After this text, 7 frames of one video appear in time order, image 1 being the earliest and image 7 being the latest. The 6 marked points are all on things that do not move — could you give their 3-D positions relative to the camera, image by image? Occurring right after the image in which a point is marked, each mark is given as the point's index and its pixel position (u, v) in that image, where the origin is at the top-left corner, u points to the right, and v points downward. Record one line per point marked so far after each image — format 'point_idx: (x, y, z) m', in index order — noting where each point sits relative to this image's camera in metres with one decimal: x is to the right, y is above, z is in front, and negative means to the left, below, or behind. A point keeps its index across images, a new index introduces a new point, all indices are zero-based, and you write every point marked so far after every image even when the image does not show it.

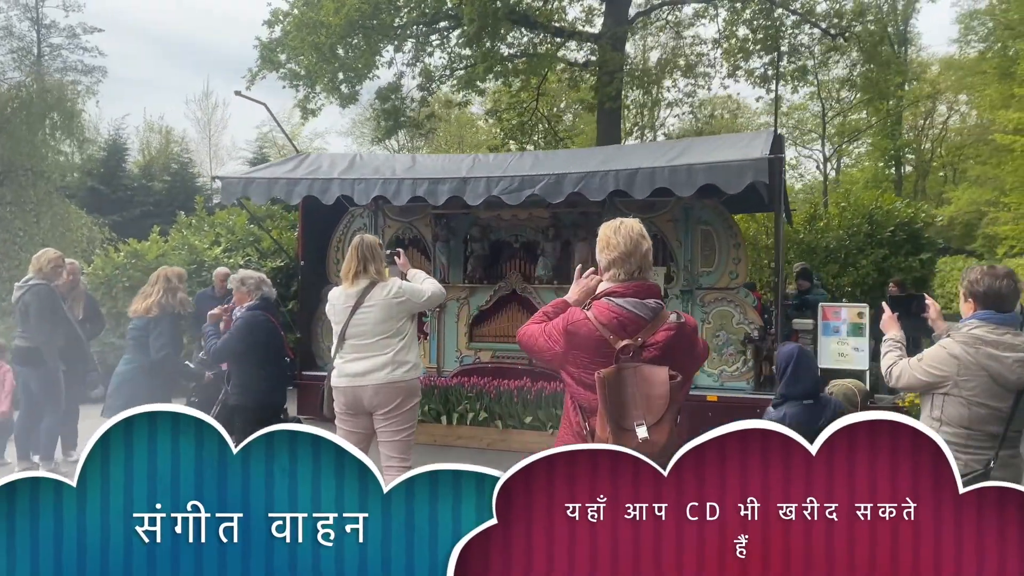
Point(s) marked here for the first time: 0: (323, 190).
0: (-1.5, +0.8, +6.8) m
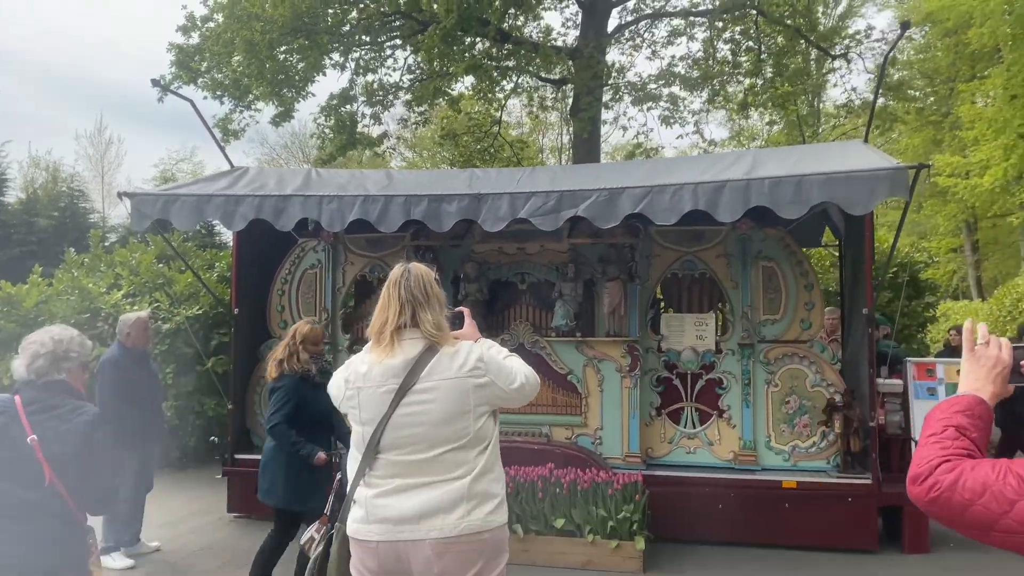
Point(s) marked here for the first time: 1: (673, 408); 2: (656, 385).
0: (-1.4, +0.5, +5.0) m
1: (+1.1, -0.8, +5.7) m
2: (+1.0, -0.7, +5.7) m
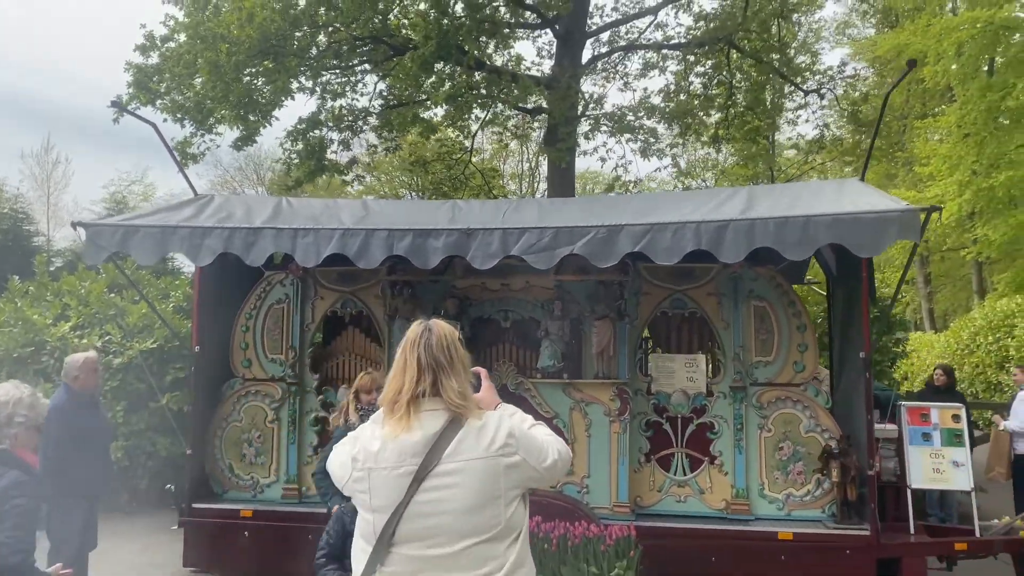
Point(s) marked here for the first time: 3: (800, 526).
0: (-1.5, +0.2, +4.6) m
1: (+1.0, -1.1, +5.4) m
2: (+0.9, -0.9, +5.5) m
3: (+1.8, -1.5, +5.1) m
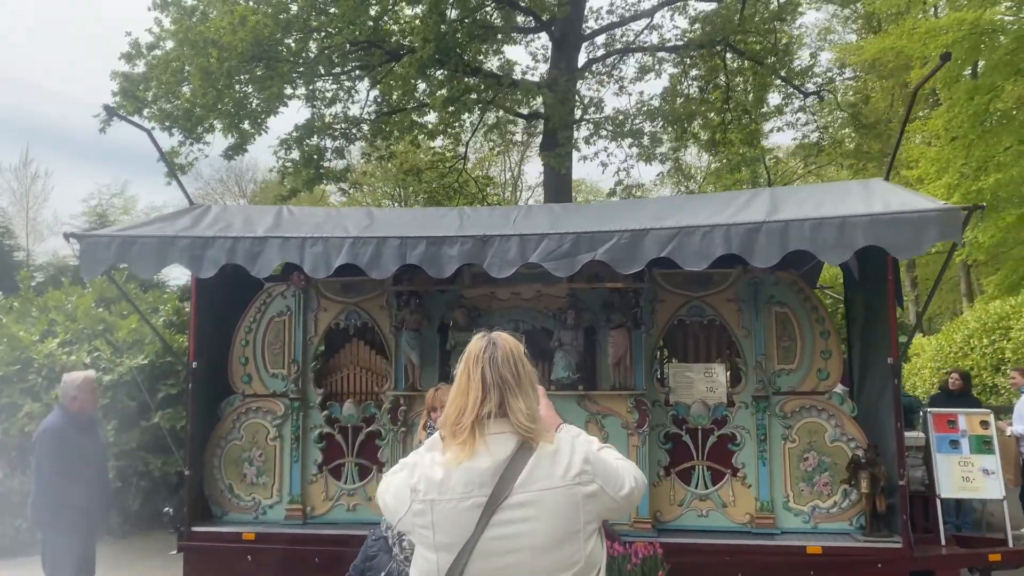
0: (-1.4, +0.2, +4.4) m
1: (+1.1, -1.1, +5.2) m
2: (+1.0, -1.0, +5.3) m
3: (+1.9, -1.5, +5.0) m
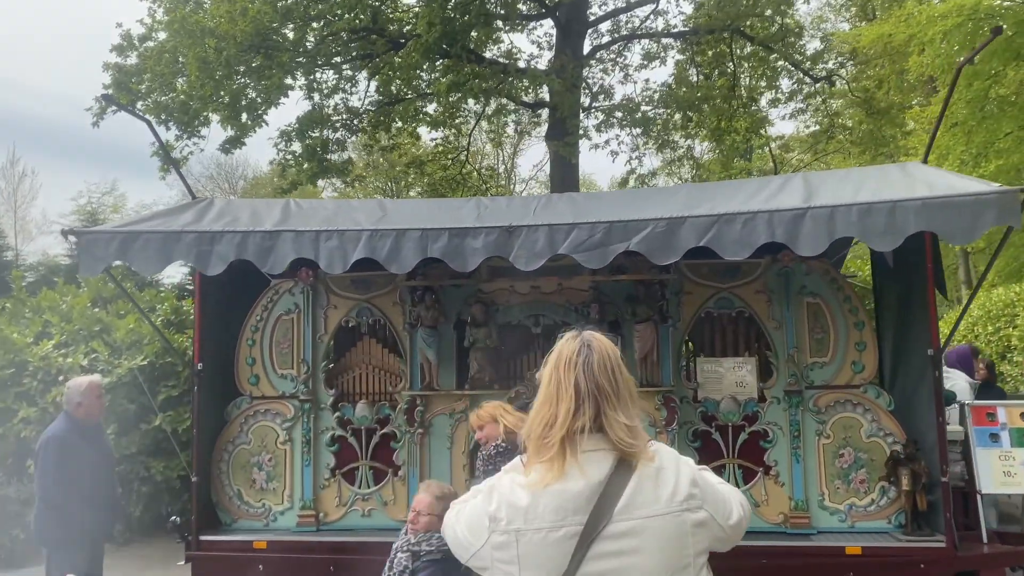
0: (-1.3, +0.2, +4.1) m
1: (+1.2, -1.1, +5.0) m
2: (+1.1, -0.9, +5.0) m
3: (+2.0, -1.4, +4.8) m
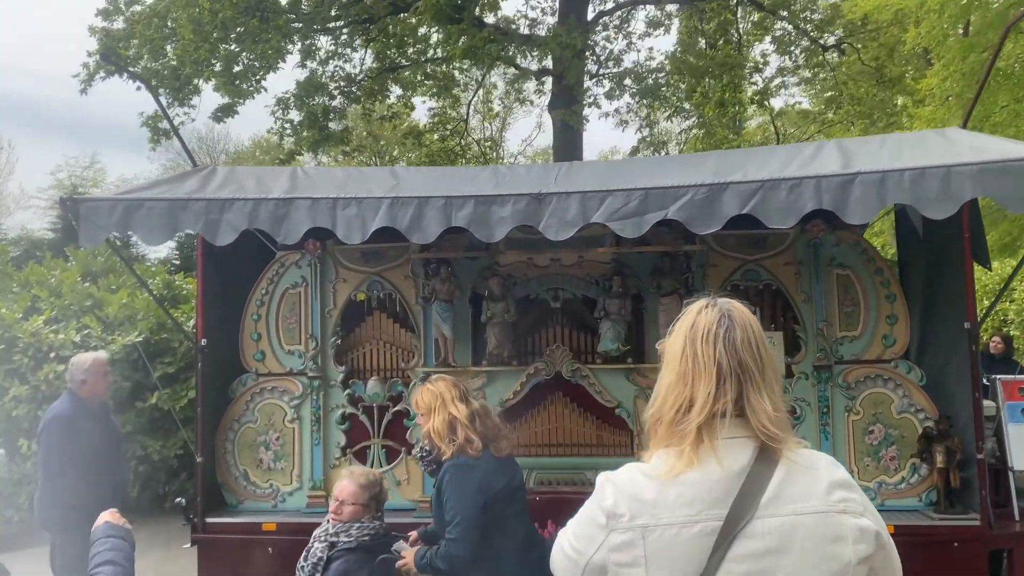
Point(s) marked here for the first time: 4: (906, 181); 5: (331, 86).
0: (-1.1, +0.3, +3.9) m
1: (+1.3, -0.9, +4.9) m
2: (+1.2, -0.8, +4.9) m
3: (+2.2, -1.3, +4.6) m
4: (+1.7, +0.5, +3.5) m
5: (-2.0, +2.2, +9.2) m
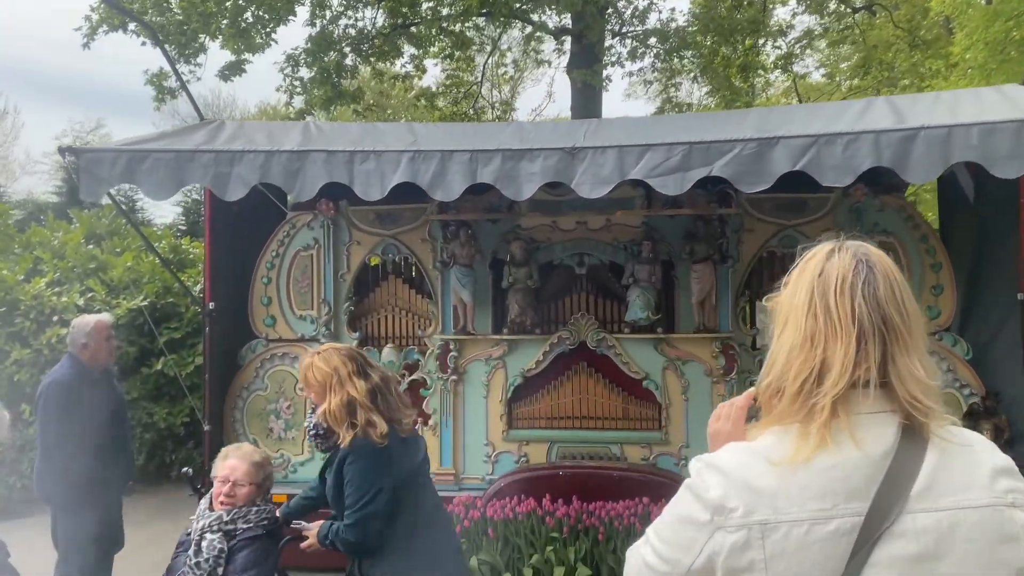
0: (-1.0, +0.5, +3.6) m
1: (+1.5, -0.7, +4.6) m
2: (+1.3, -0.6, +4.6) m
3: (+2.3, -1.1, +4.4) m
4: (+1.8, +0.6, +3.2) m
5: (-1.8, +2.6, +8.8) m
